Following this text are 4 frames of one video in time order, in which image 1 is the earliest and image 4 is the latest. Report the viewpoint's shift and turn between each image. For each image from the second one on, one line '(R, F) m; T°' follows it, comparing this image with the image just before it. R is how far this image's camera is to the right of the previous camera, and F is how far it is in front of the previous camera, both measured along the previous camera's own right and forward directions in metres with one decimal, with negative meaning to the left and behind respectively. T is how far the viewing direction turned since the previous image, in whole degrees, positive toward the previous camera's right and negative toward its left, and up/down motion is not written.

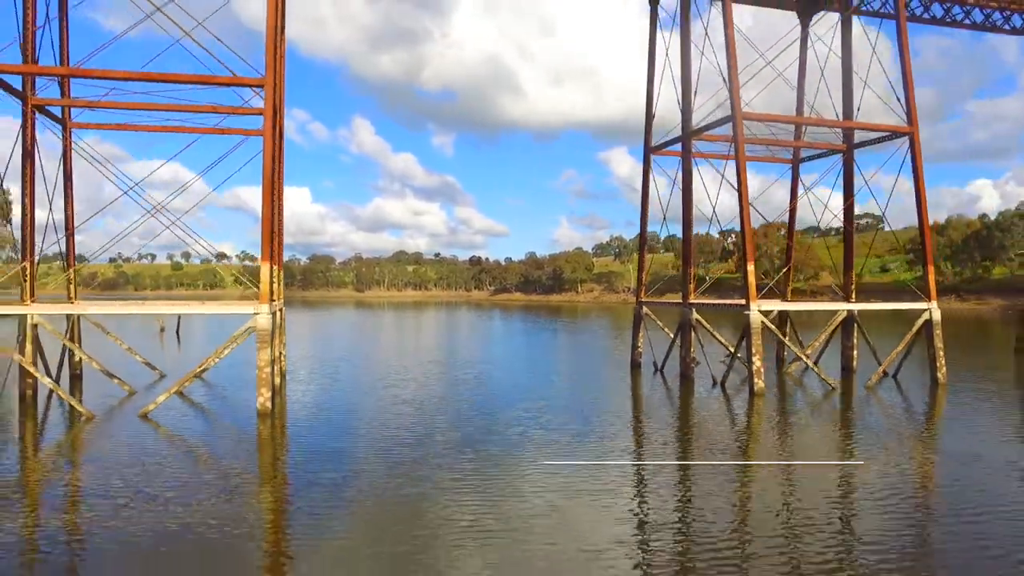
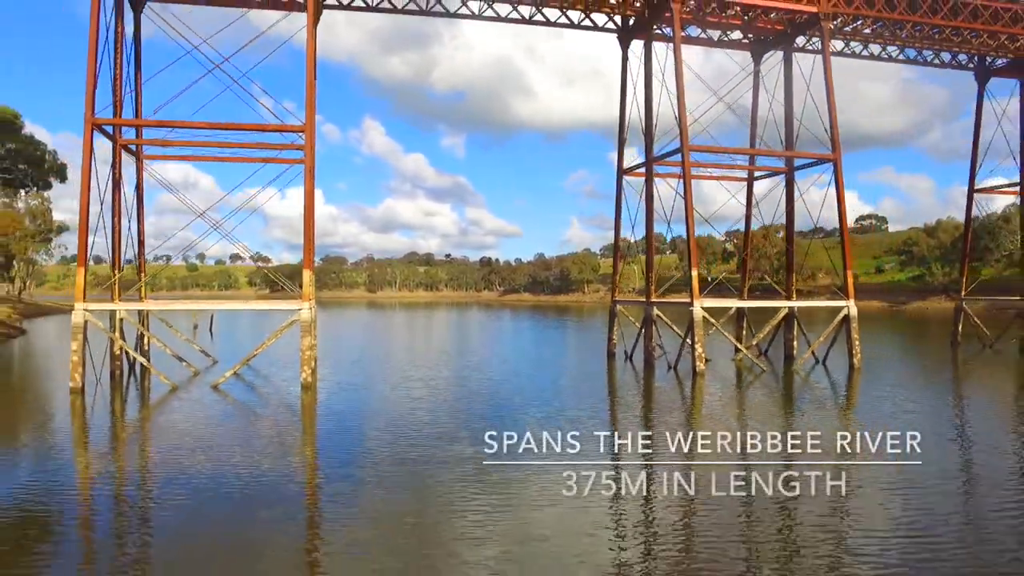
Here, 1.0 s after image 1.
(+0.2, -1.7) m; -1°
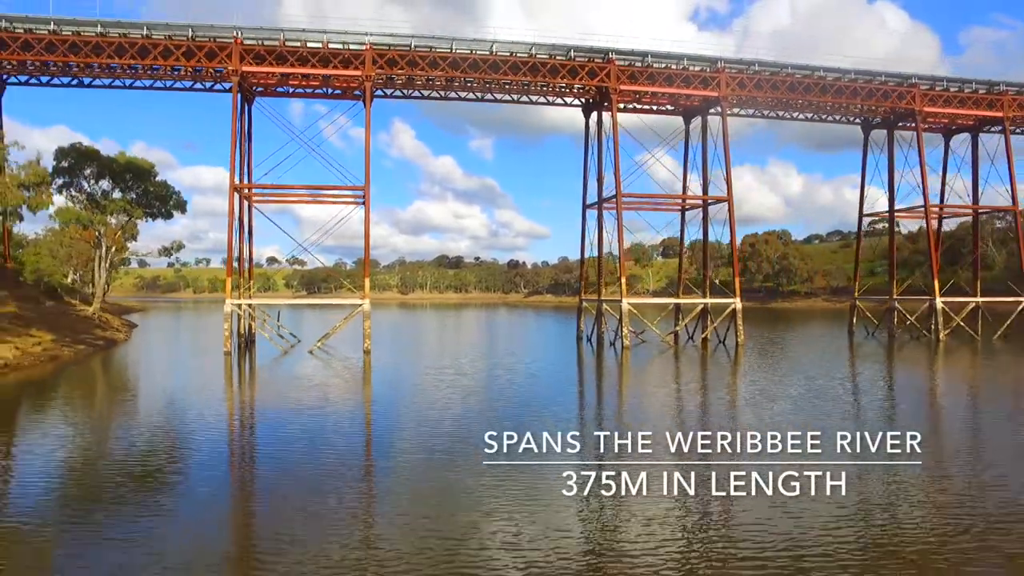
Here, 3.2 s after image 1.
(+0.6, -4.4) m; -2°
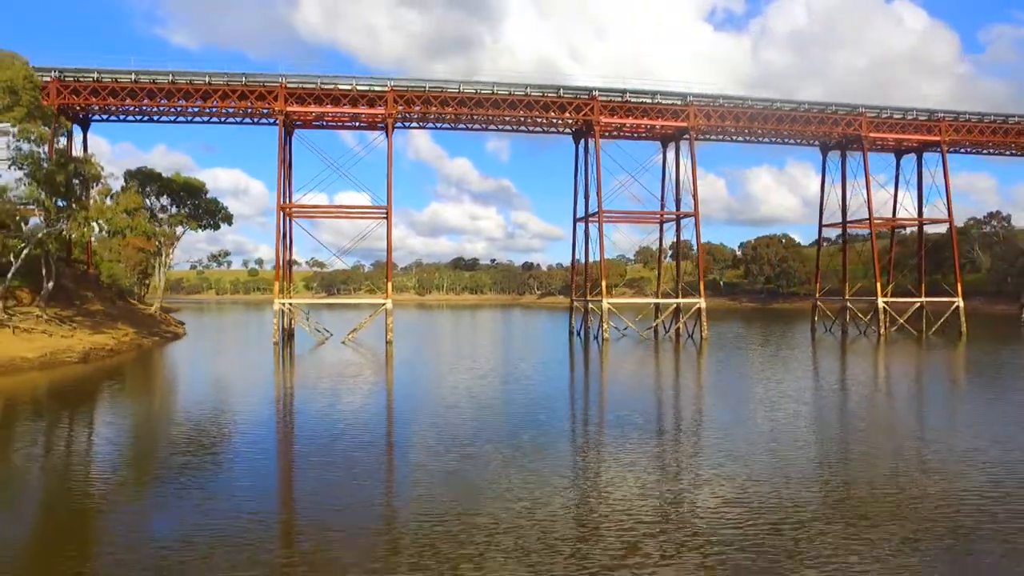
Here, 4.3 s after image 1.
(+0.3, -2.6) m; -1°
